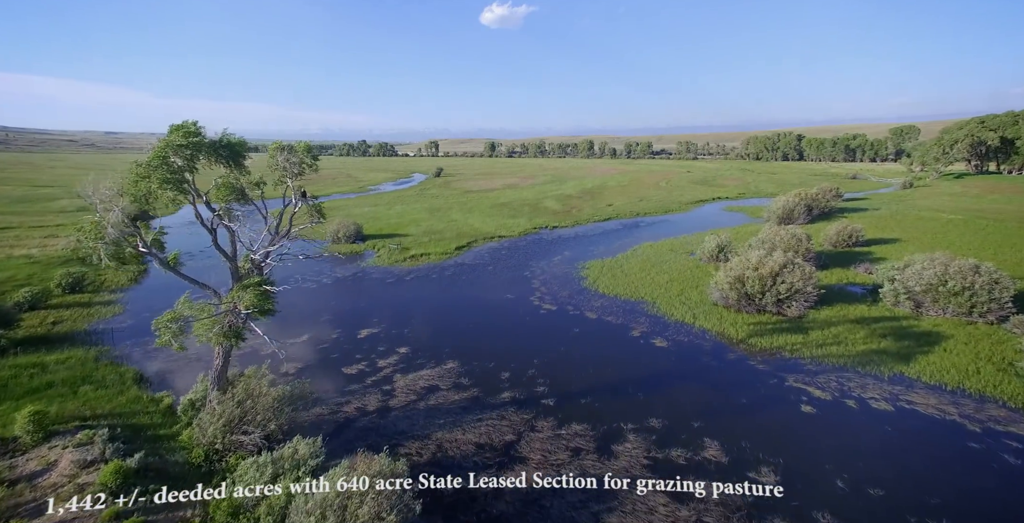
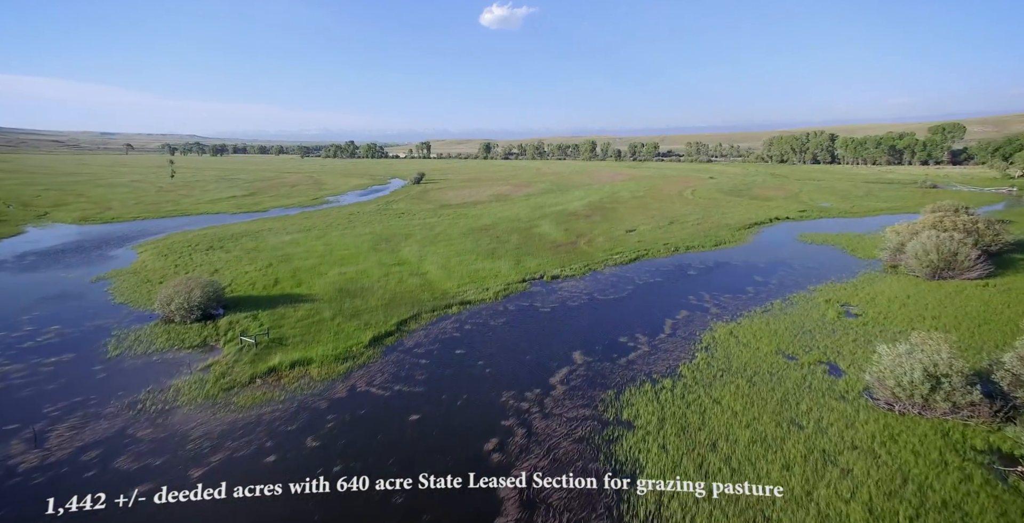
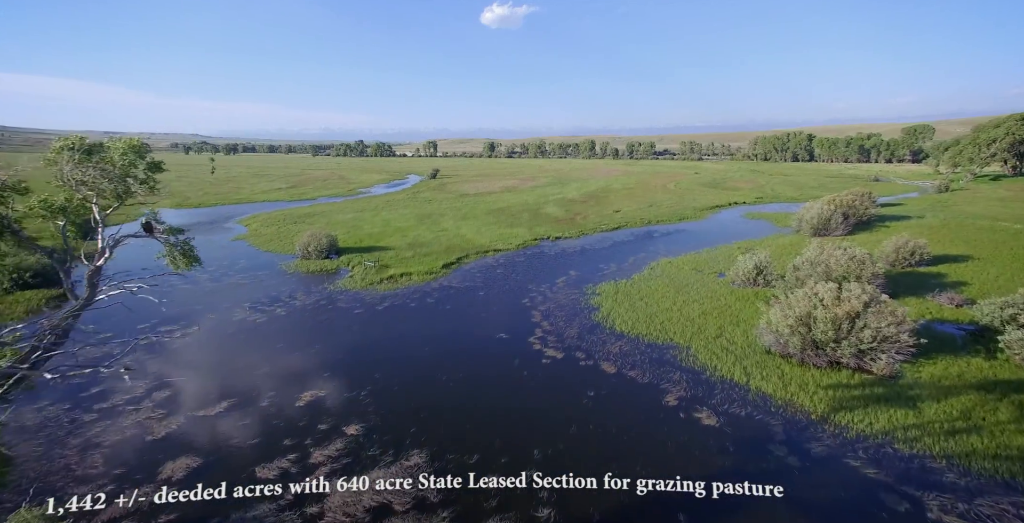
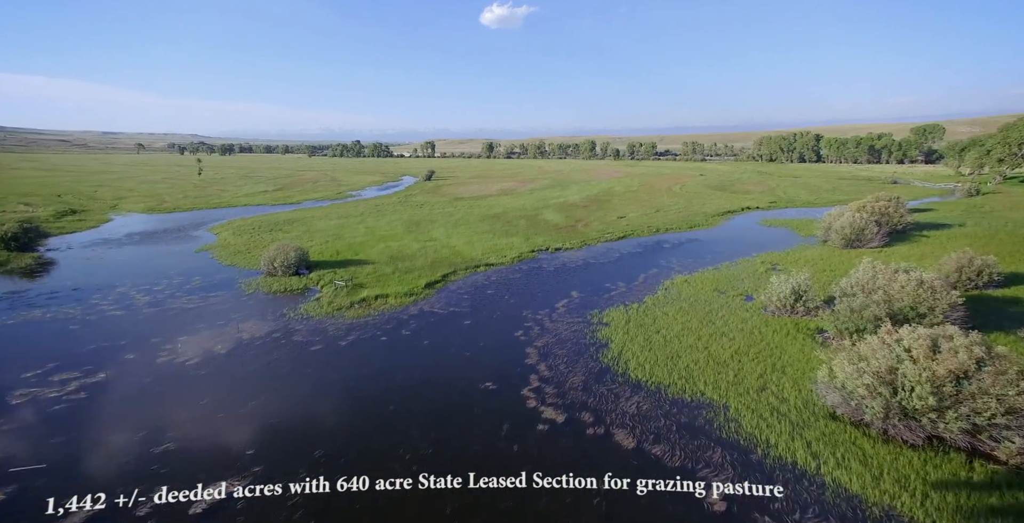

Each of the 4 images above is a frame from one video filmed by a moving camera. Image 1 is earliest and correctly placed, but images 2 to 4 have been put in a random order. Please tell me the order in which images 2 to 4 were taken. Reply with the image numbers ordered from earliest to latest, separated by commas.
3, 4, 2
